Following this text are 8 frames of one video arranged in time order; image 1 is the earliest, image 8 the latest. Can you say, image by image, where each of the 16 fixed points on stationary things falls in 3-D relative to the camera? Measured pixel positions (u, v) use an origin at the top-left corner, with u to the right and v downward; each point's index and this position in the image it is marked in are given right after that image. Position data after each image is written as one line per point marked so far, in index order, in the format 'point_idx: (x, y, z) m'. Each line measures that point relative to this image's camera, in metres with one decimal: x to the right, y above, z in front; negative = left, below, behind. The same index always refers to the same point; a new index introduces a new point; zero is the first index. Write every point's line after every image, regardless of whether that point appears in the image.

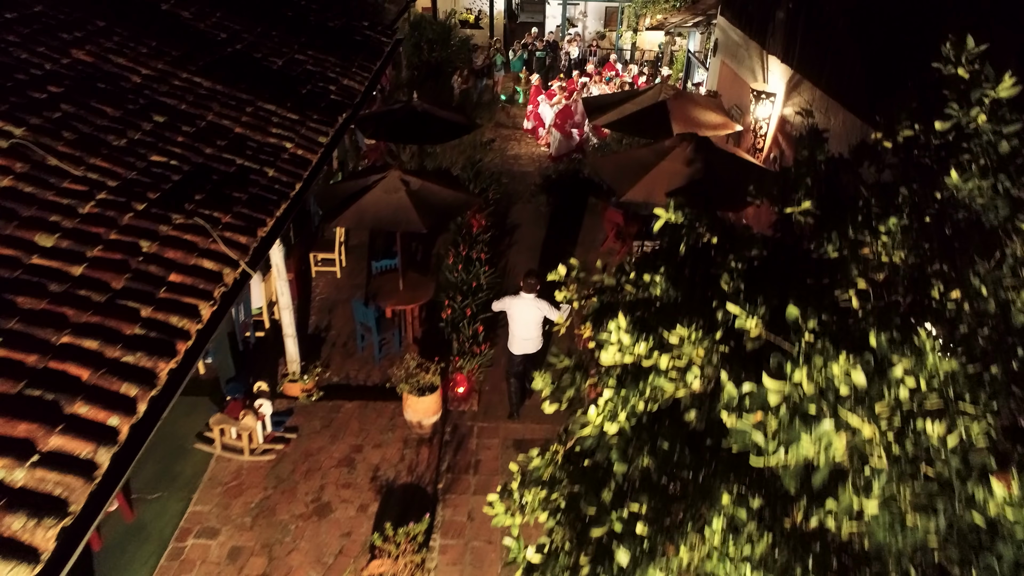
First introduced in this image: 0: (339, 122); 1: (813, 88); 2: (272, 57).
0: (-2.3, +2.2, +8.1) m
1: (+3.5, +2.3, +7.0) m
2: (-3.6, +3.5, +8.9) m
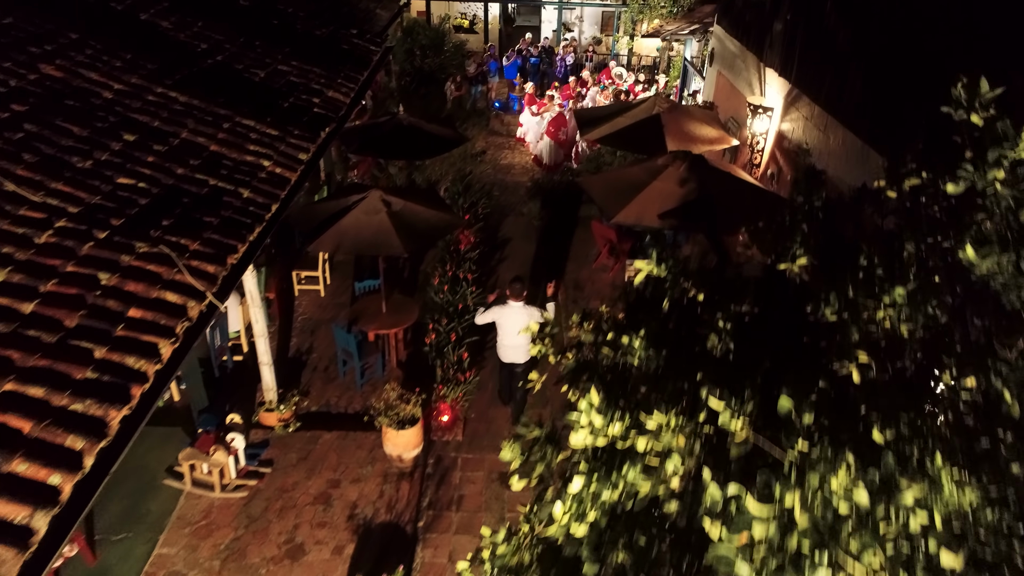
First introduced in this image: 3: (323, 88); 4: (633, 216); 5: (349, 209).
0: (-2.5, +2.0, +7.8) m
1: (+3.4, +2.1, +6.8) m
2: (-3.7, +3.2, +8.7) m
3: (-2.8, +3.0, +9.0) m
4: (+1.3, +0.8, +6.3) m
5: (-1.7, +0.8, +6.4) m
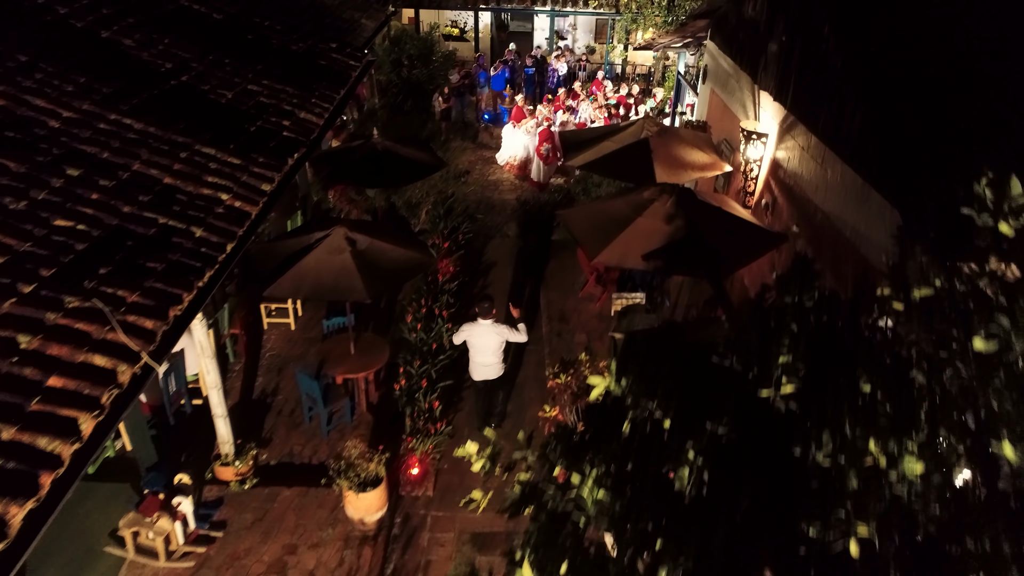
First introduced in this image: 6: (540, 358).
0: (-2.8, +1.5, +7.4) m
1: (+3.1, +1.6, +6.3) m
2: (-4.0, +2.7, +8.2) m
3: (-3.1, +2.5, +8.5) m
4: (+1.0, +0.3, +5.9) m
5: (-2.0, +0.4, +6.0) m
6: (+0.4, -0.9, +7.8) m
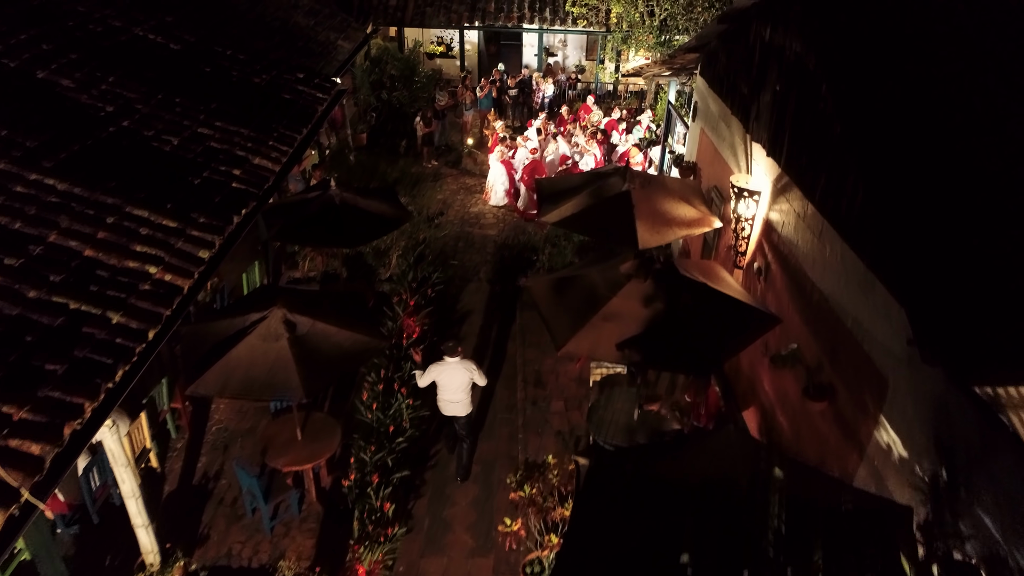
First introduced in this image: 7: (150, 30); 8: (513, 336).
0: (-3.1, +0.7, +6.7) m
1: (+2.8, +0.8, +5.6) m
2: (-4.4, +1.9, +7.6) m
3: (-3.5, +1.8, +7.8) m
4: (+0.6, -0.5, +5.2) m
5: (-2.4, -0.4, +5.3) m
6: (0.0, -1.7, +7.1) m
7: (-5.8, +4.2, +9.6) m
8: (0.0, -0.7, +8.5) m
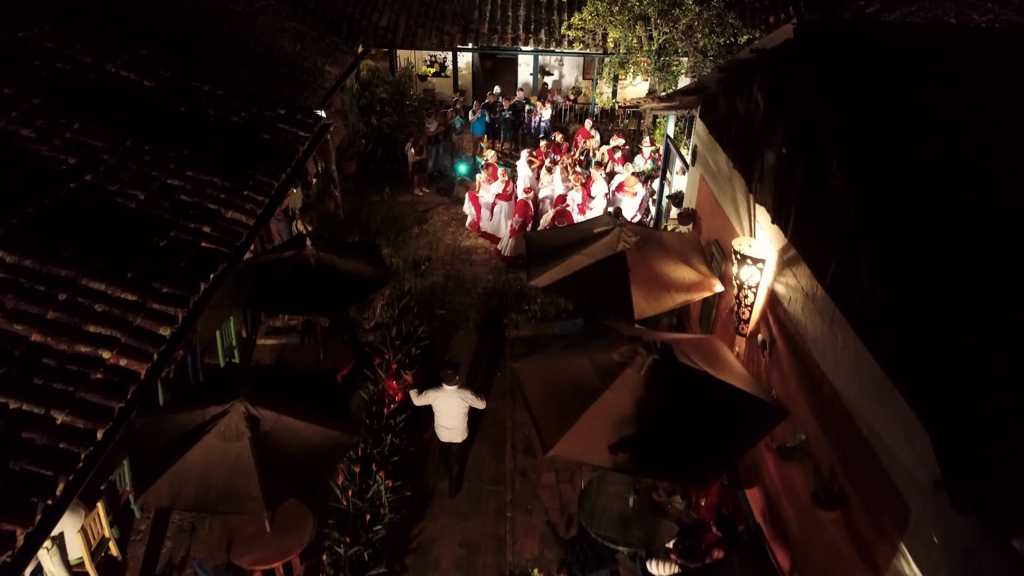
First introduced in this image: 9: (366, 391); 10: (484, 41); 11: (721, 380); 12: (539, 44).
0: (-3.3, 0.0, +6.2) m
1: (+2.6, +0.1, +5.2) m
2: (-4.5, +1.2, +7.1) m
3: (-3.6, +1.0, +7.4) m
4: (+0.5, -1.2, +4.7) m
5: (-2.5, -1.2, +4.9) m
6: (-0.1, -2.5, +6.7) m
7: (-6.0, +3.4, +9.2) m
8: (-0.1, -1.4, +8.1) m
9: (-1.8, -1.3, +7.4) m
10: (-0.7, +6.3, +15.2) m
11: (+1.8, -0.8, +5.0) m
12: (+0.7, +6.1, +15.1) m
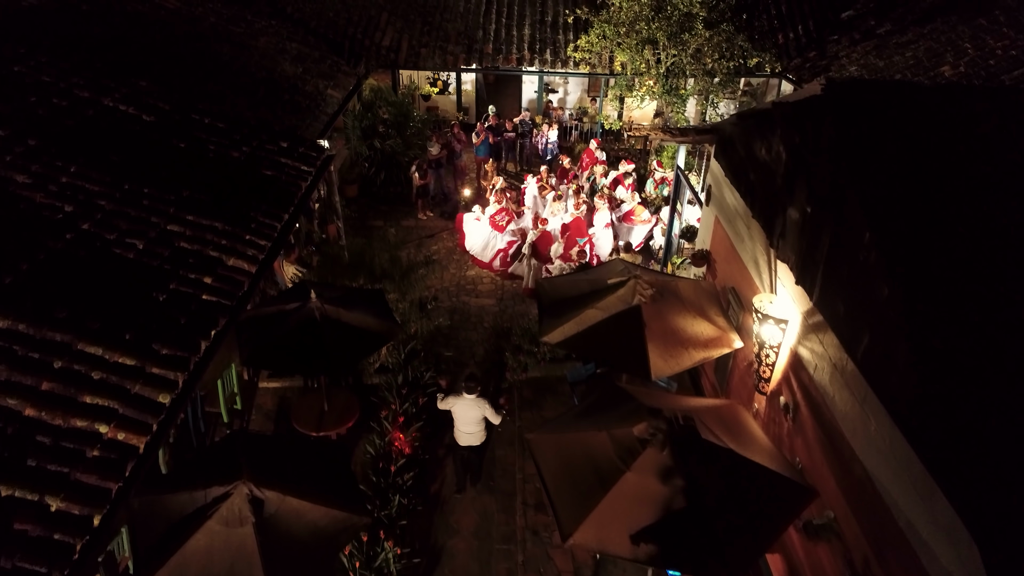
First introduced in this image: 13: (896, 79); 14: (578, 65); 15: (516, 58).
0: (-3.1, -0.6, +6.0) m
1: (+2.7, -0.5, +5.0) m
2: (-4.4, +0.6, +6.9) m
3: (-3.5, +0.4, +7.2) m
4: (+0.6, -1.8, +4.5) m
5: (-2.4, -1.8, +4.6) m
6: (0.0, -3.0, +6.5) m
7: (-5.8, +2.8, +8.9) m
8: (0.0, -2.0, +7.9) m
9: (-1.7, -1.9, +7.1) m
10: (-0.6, +5.7, +15.0) m
11: (+1.9, -1.4, +4.8) m
12: (+0.8, +5.6, +14.9) m
13: (+7.7, +4.2, +12.1) m
14: (+1.6, +5.6, +14.8) m
15: (+0.1, +5.8, +15.0) m
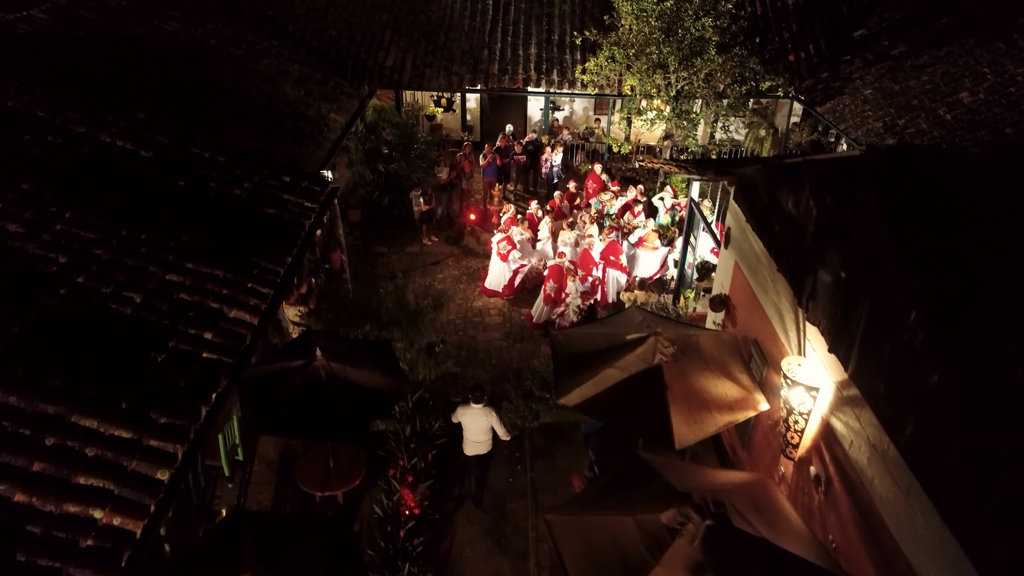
0: (-3.0, -1.2, +5.7) m
1: (+2.9, -1.1, +4.7) m
2: (-4.2, 0.0, +6.6) m
3: (-3.3, -0.2, +6.9) m
4: (+0.8, -2.4, +4.2) m
5: (-2.2, -2.4, +4.3) m
6: (+0.2, -3.7, +6.2) m
7: (-5.7, +2.2, +8.6) m
8: (+0.1, -2.6, +7.6) m
9: (-1.5, -2.5, +6.9) m
10: (-0.4, +5.1, +14.7) m
11: (+2.0, -2.0, +4.5) m
12: (+0.9, +5.0, +14.6) m
13: (+7.9, +3.6, +11.8) m
14: (+1.8, +5.0, +14.5) m
15: (+0.2, +5.2, +14.7) m
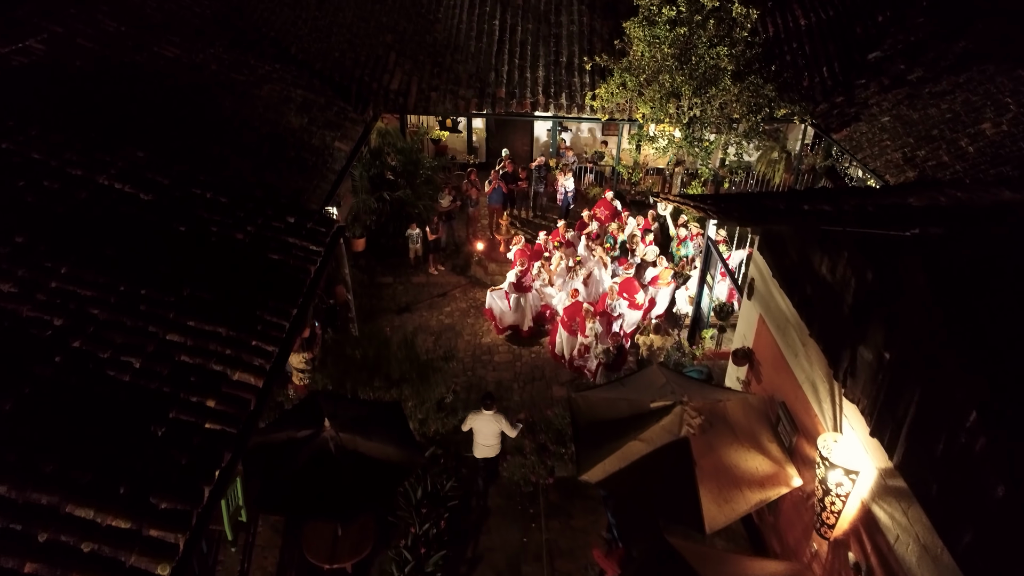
0: (-2.8, -1.9, +5.4) m
1: (+3.1, -1.8, +4.4) m
2: (-4.0, -0.7, +6.3) m
3: (-3.1, -0.9, +6.6) m
4: (+1.0, -3.1, +3.9) m
5: (-2.0, -3.0, +4.0) m
6: (+0.3, -4.3, +5.9) m
7: (-5.5, +1.5, +8.3) m
8: (+0.3, -3.3, +7.3) m
9: (-1.3, -3.2, +6.5) m
10: (-0.2, +4.4, +14.4) m
11: (+2.2, -2.6, +4.2) m
12: (+1.1, +4.3, +14.3) m
13: (+8.1, +3.0, +11.5) m
14: (+2.0, +4.3, +14.2) m
15: (+0.4, +4.5, +14.4) m
